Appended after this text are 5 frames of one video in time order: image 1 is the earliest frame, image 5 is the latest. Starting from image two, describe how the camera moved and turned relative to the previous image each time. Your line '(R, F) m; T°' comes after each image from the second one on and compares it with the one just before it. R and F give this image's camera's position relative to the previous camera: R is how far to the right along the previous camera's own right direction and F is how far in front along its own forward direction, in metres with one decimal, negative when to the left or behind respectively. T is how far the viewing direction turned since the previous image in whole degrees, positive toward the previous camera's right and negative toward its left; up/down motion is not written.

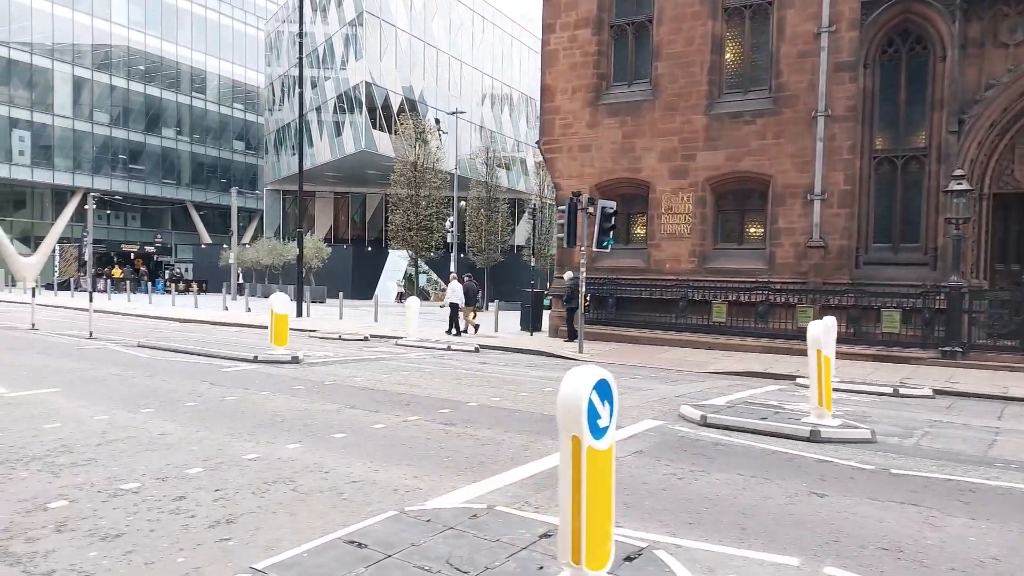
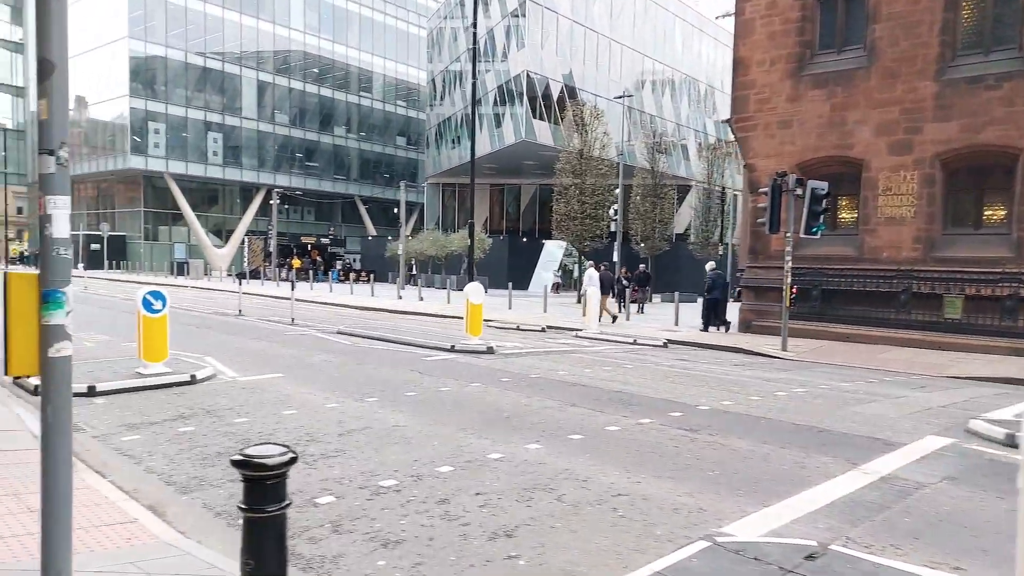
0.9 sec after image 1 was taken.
(-1.2, +0.6) m; -12°
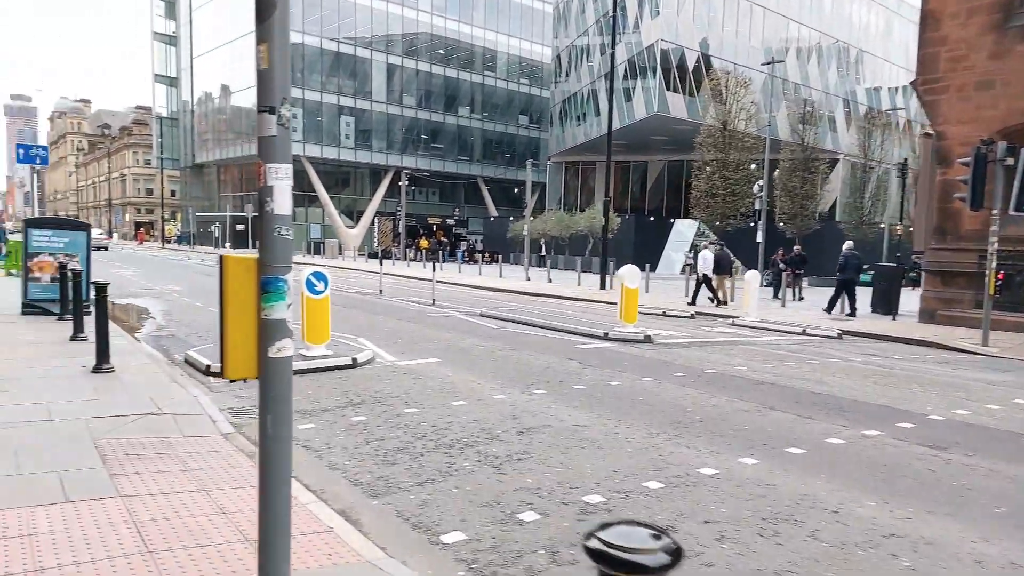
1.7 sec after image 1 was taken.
(-0.8, +0.8) m; -9°
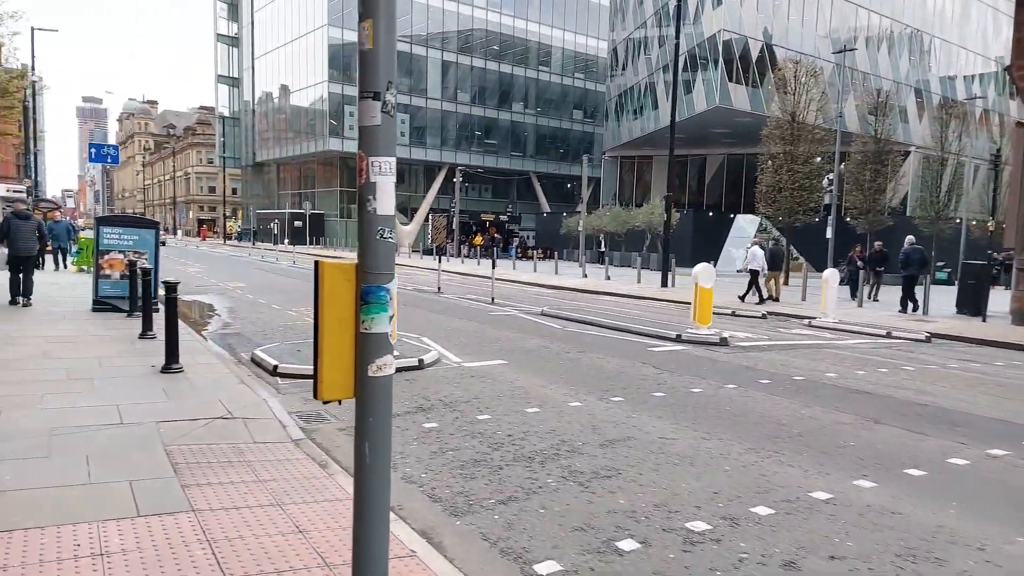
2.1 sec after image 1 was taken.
(-0.3, +0.4) m; -4°
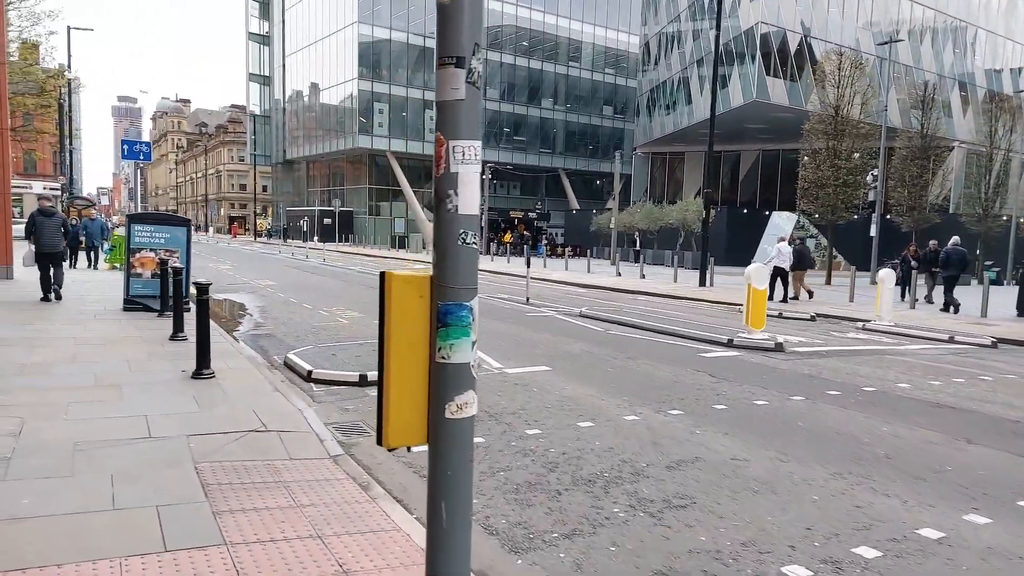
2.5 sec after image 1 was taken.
(-0.3, +0.5) m; -2°
